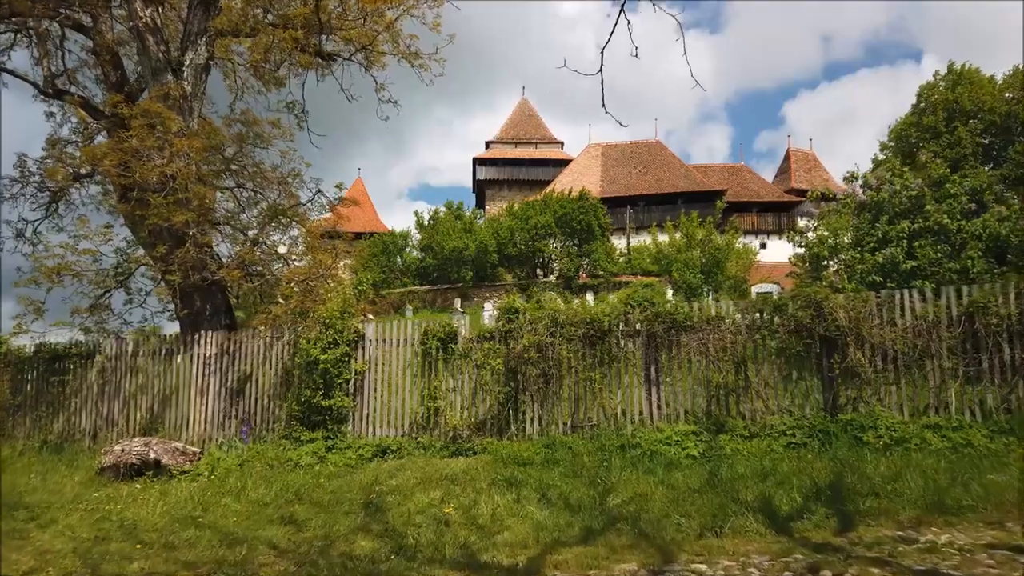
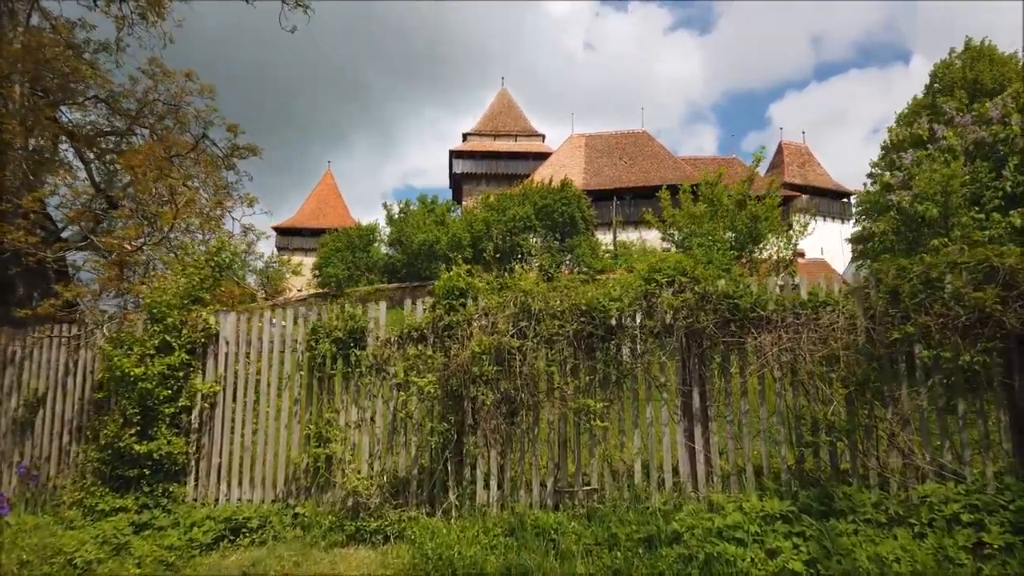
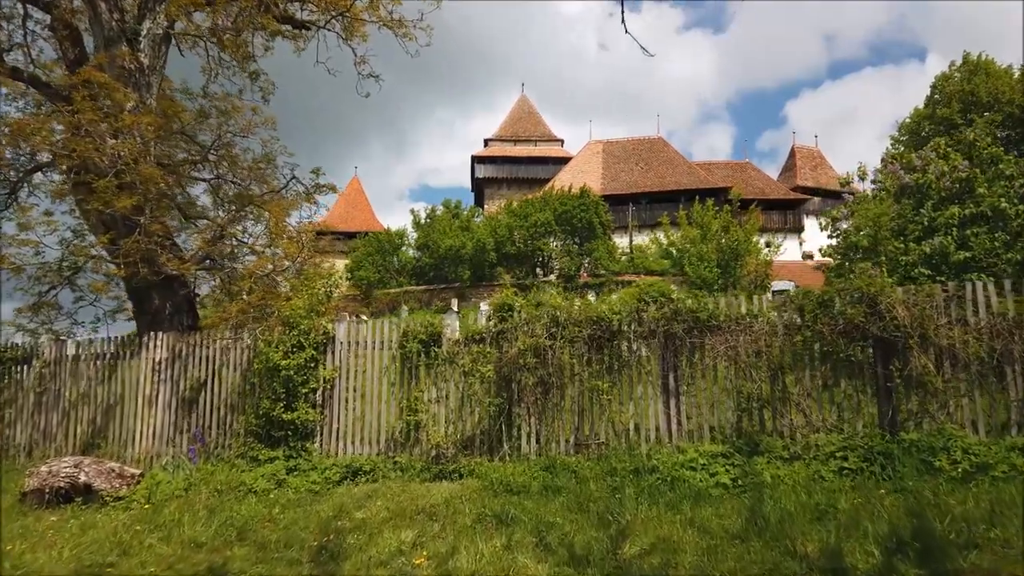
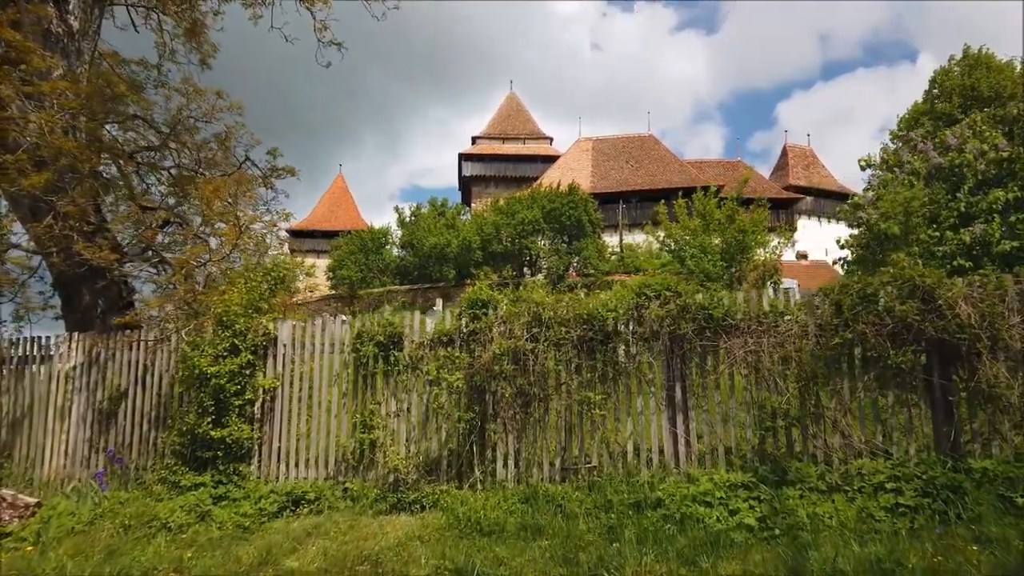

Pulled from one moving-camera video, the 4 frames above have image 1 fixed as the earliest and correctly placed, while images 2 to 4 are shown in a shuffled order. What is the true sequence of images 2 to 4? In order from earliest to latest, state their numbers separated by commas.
3, 4, 2
